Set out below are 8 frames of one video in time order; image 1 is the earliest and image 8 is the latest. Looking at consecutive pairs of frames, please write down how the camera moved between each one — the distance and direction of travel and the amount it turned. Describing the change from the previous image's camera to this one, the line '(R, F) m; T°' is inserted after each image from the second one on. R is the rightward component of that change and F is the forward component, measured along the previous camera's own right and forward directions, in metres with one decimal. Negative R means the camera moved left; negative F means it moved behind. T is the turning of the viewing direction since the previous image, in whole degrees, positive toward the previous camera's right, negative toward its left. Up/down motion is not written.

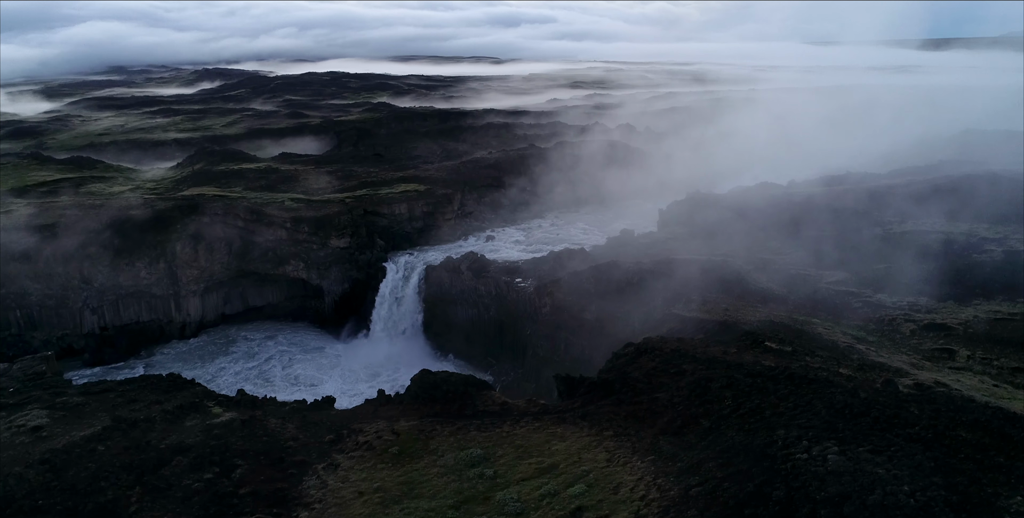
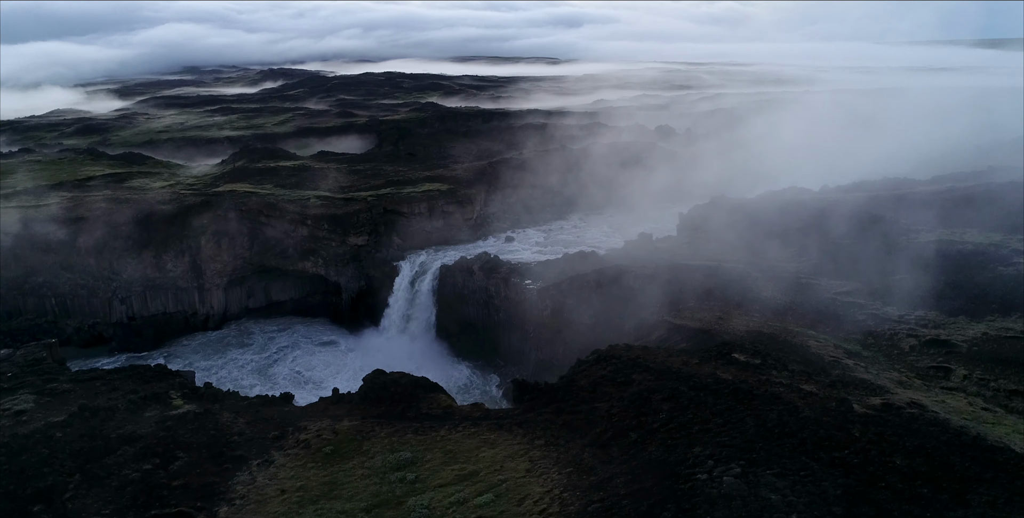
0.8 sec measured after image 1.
(+2.4, +0.4) m; -5°
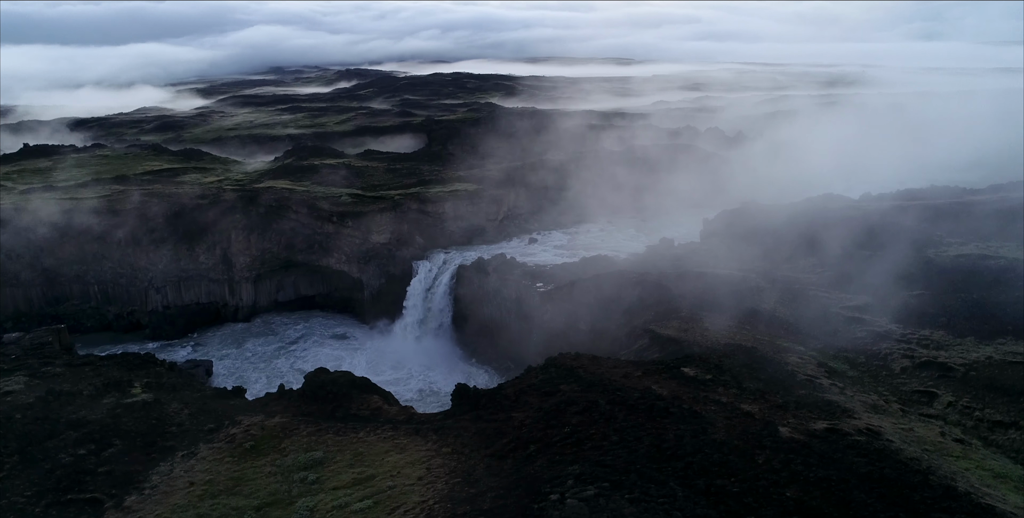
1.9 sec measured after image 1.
(+3.0, +0.5) m; -6°
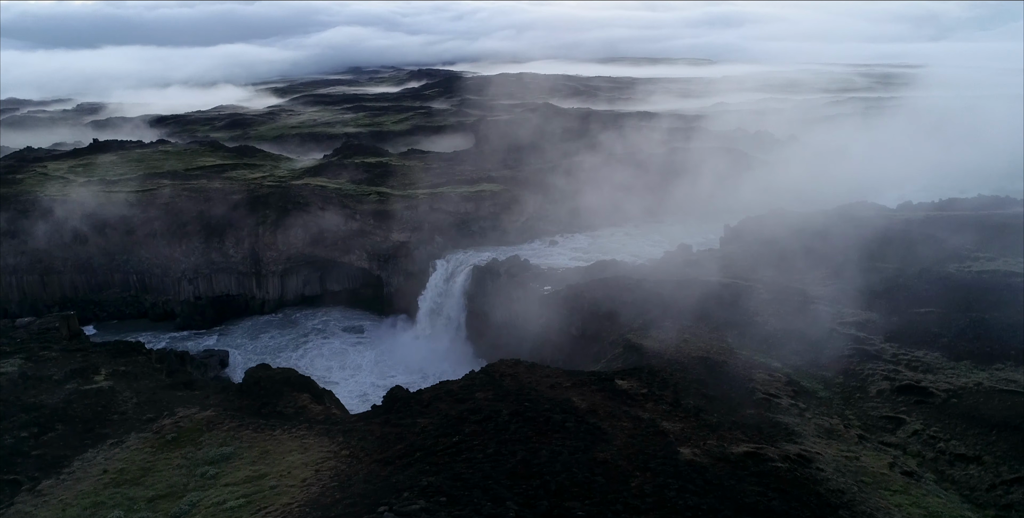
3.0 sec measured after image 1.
(+3.1, +0.5) m; -6°
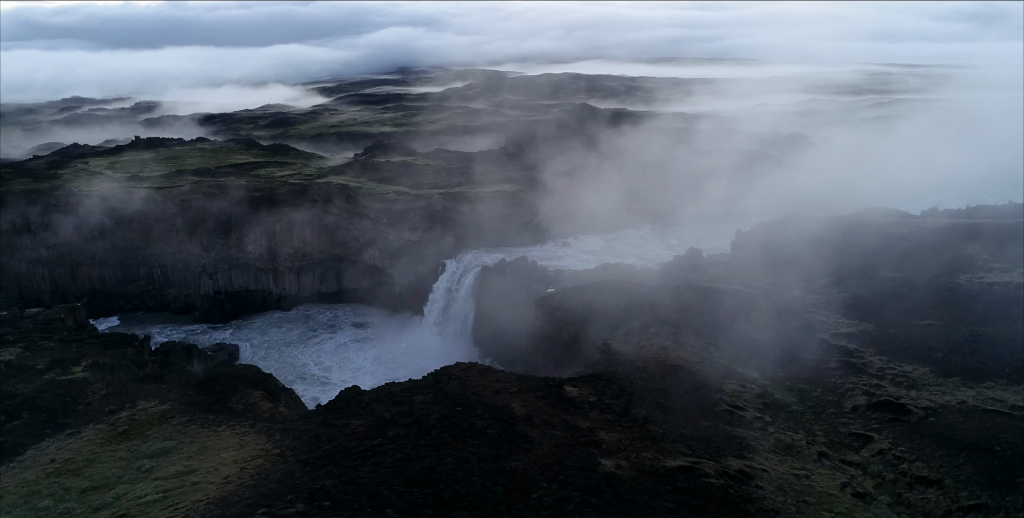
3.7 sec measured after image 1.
(+2.1, +0.3) m; -4°
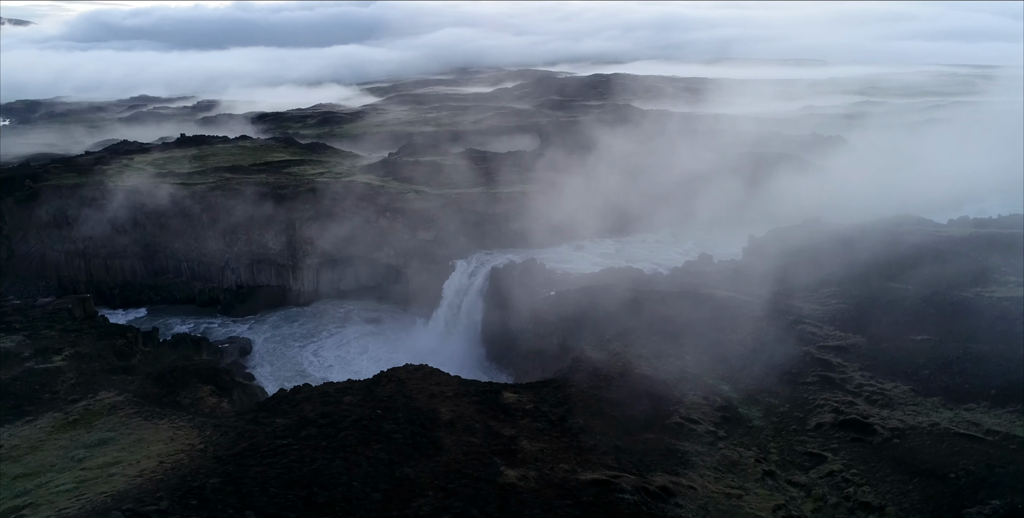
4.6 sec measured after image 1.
(+2.4, +0.3) m; -4°
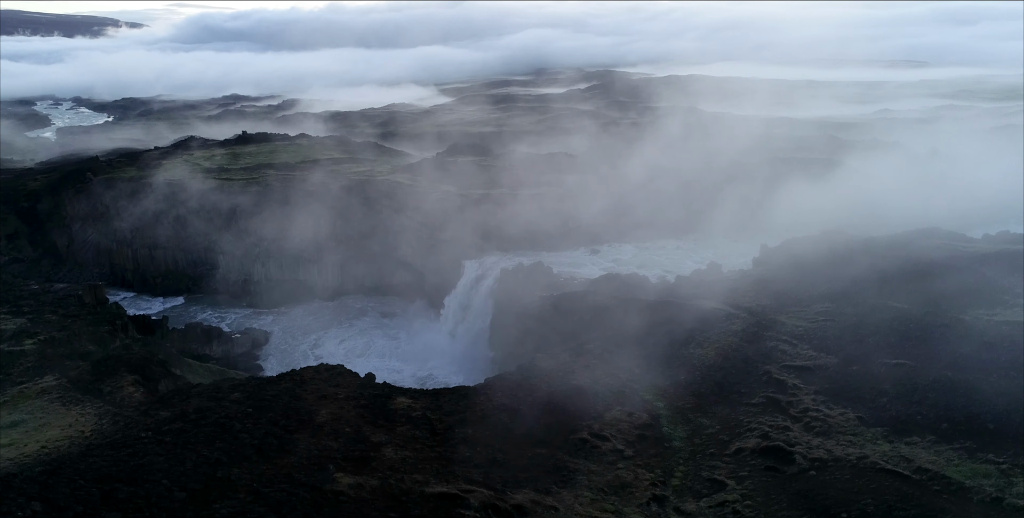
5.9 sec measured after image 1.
(+3.8, +0.6) m; -6°
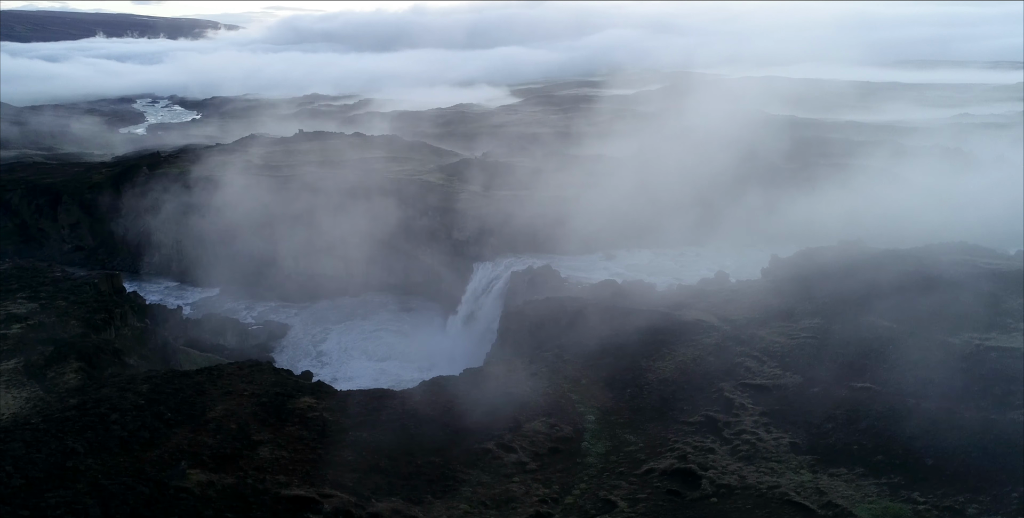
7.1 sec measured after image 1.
(+3.5, +0.5) m; -6°
